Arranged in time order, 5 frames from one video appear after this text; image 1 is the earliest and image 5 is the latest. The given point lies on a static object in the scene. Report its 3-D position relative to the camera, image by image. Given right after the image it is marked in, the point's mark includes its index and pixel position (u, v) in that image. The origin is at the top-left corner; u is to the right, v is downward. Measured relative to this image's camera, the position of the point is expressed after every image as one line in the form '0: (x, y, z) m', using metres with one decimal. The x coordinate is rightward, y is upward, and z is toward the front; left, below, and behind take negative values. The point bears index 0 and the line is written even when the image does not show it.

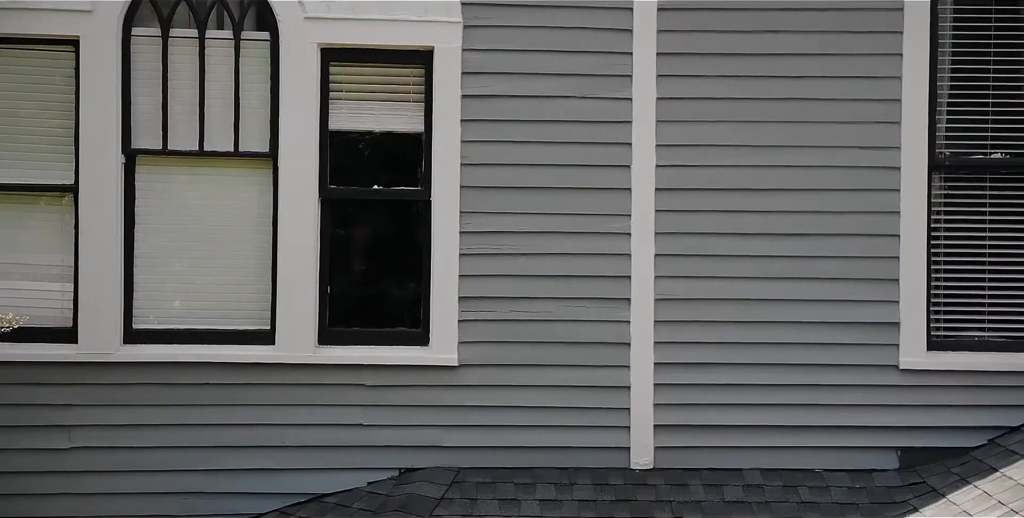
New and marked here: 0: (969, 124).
0: (+2.5, +0.7, +4.6) m
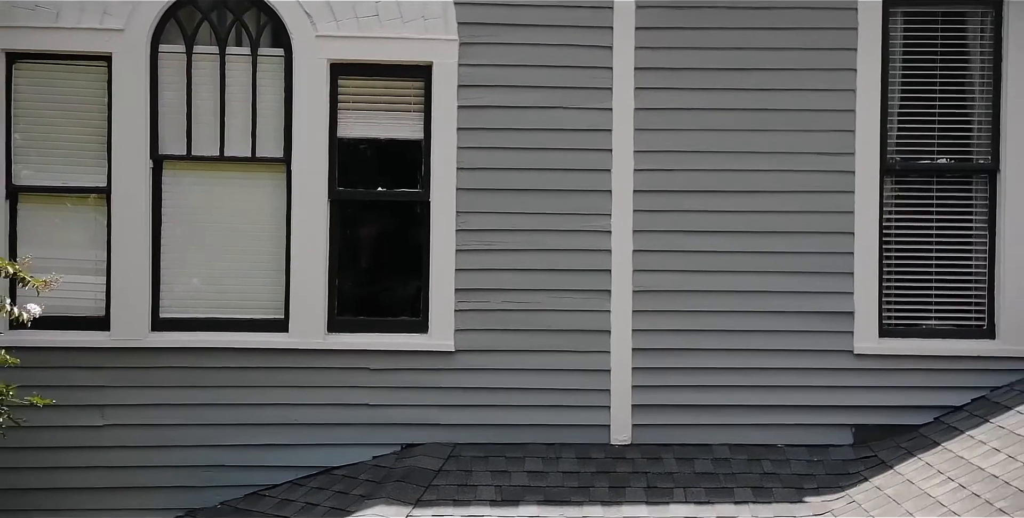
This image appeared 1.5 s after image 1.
0: (+2.4, +0.8, +5.0) m
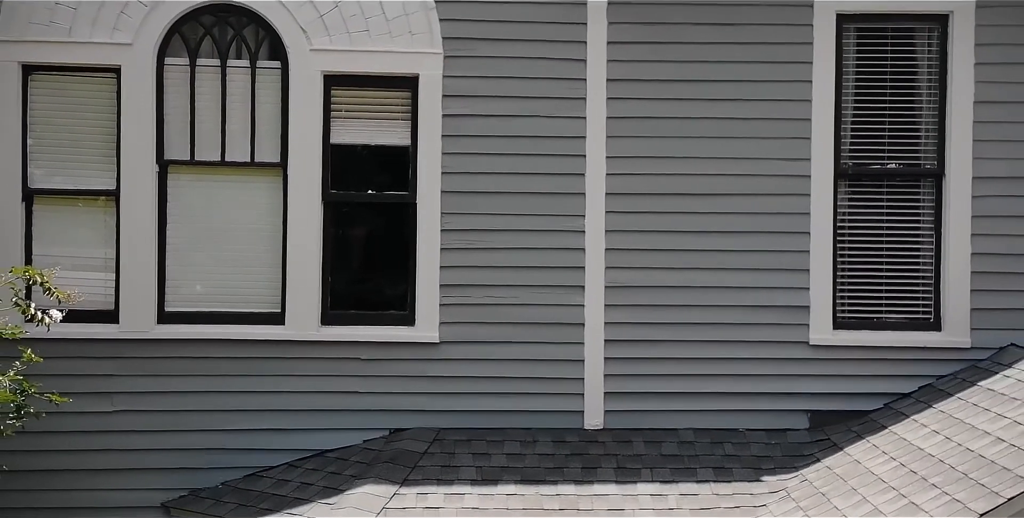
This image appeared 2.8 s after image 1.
0: (+2.3, +0.8, +5.4) m
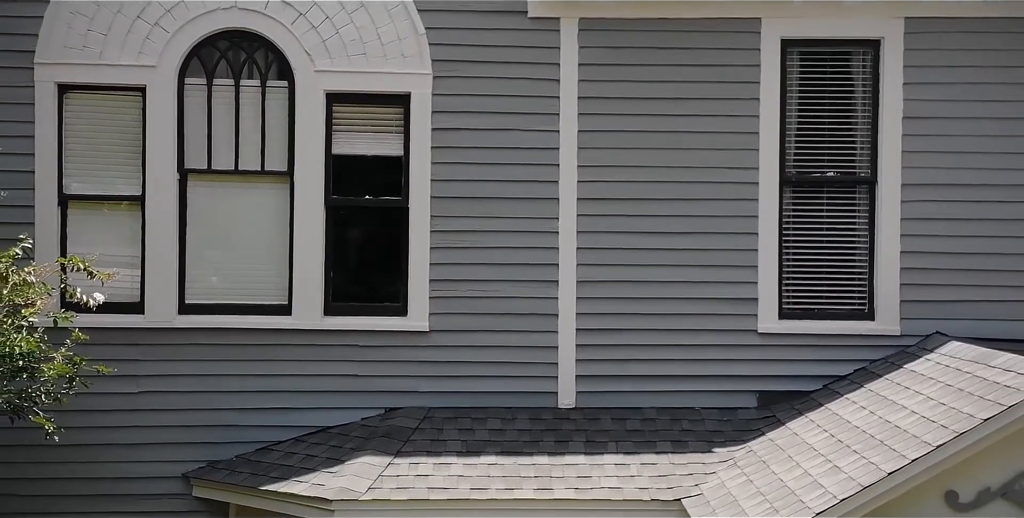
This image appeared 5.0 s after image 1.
0: (+2.2, +0.8, +6.1) m
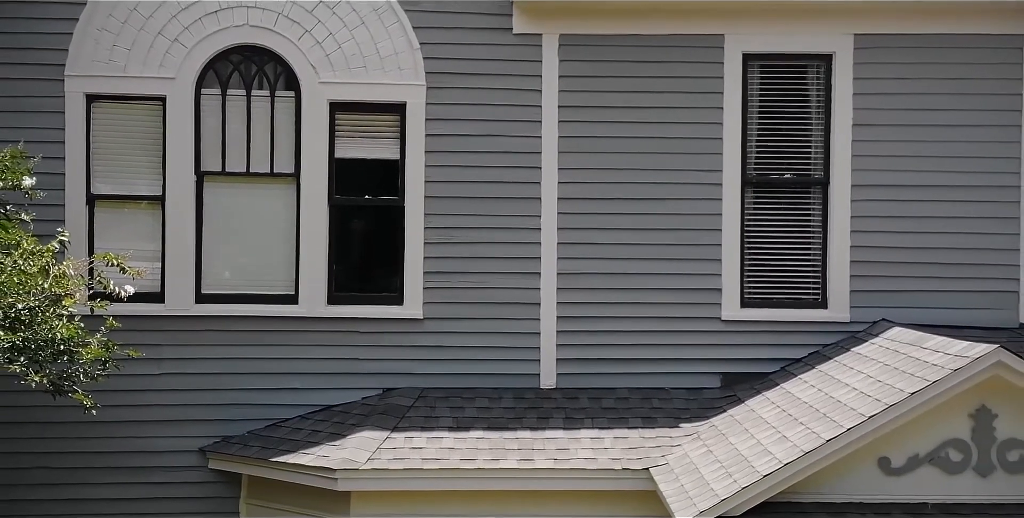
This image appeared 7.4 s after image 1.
0: (+2.1, +0.8, +6.7) m
